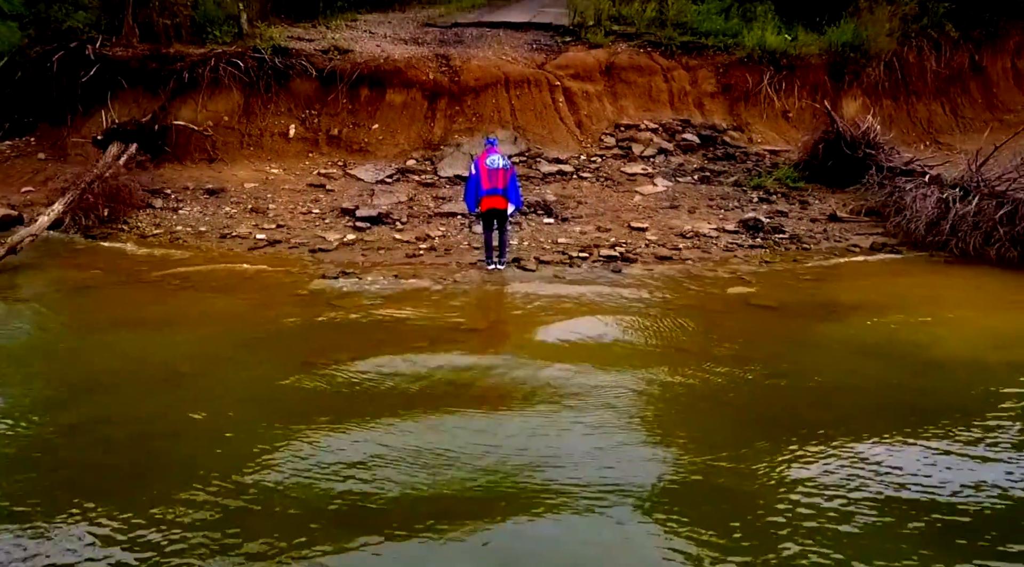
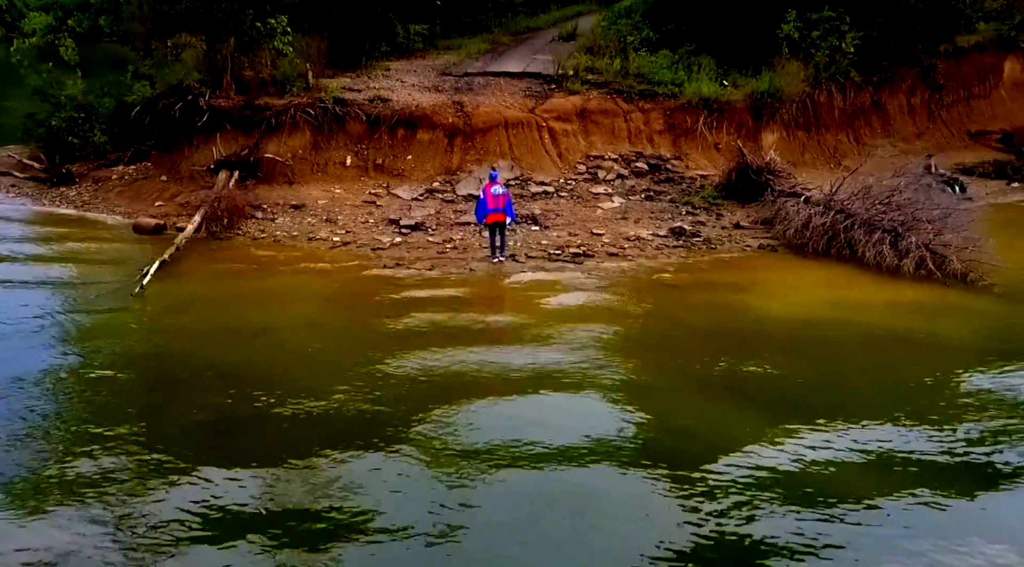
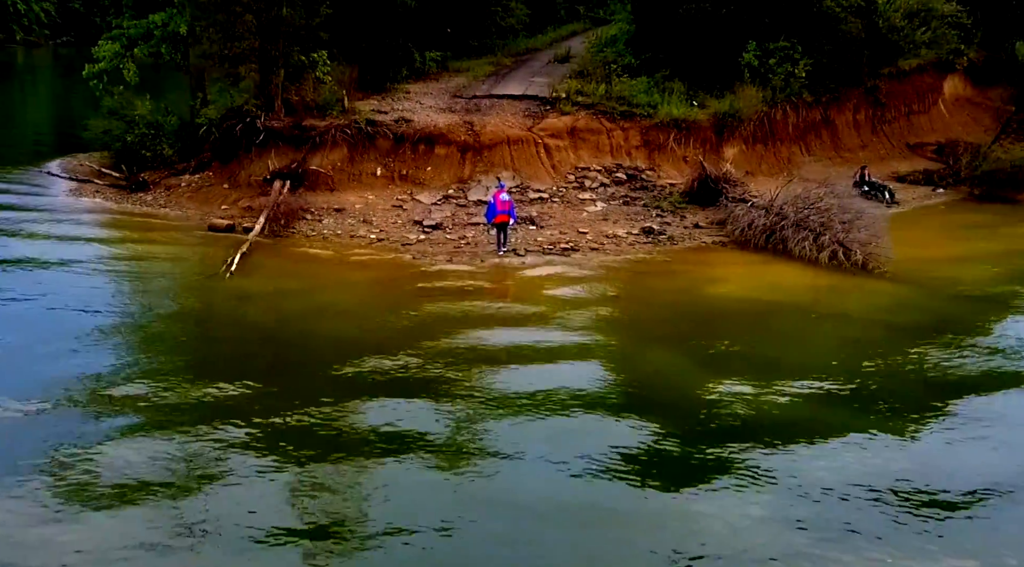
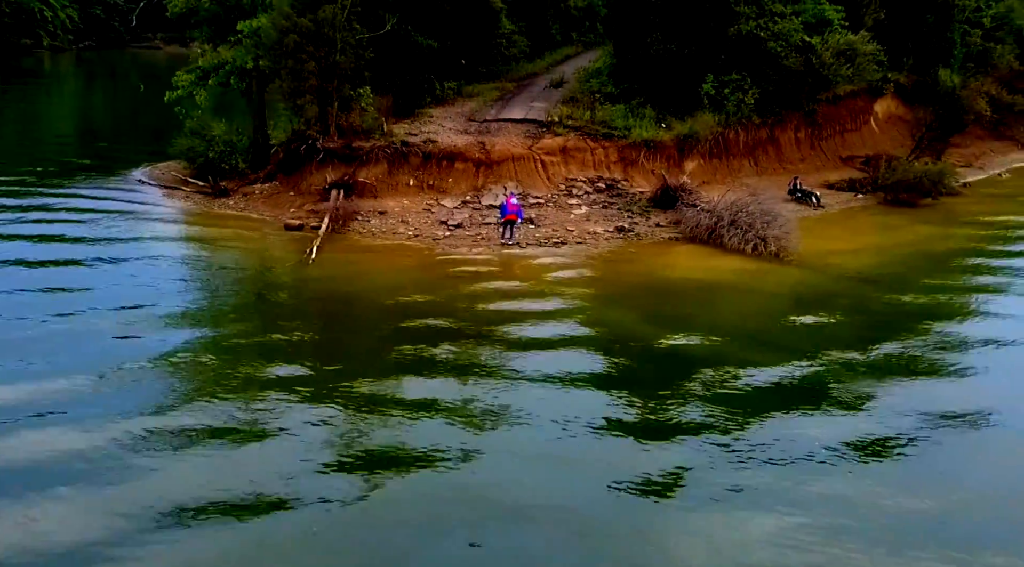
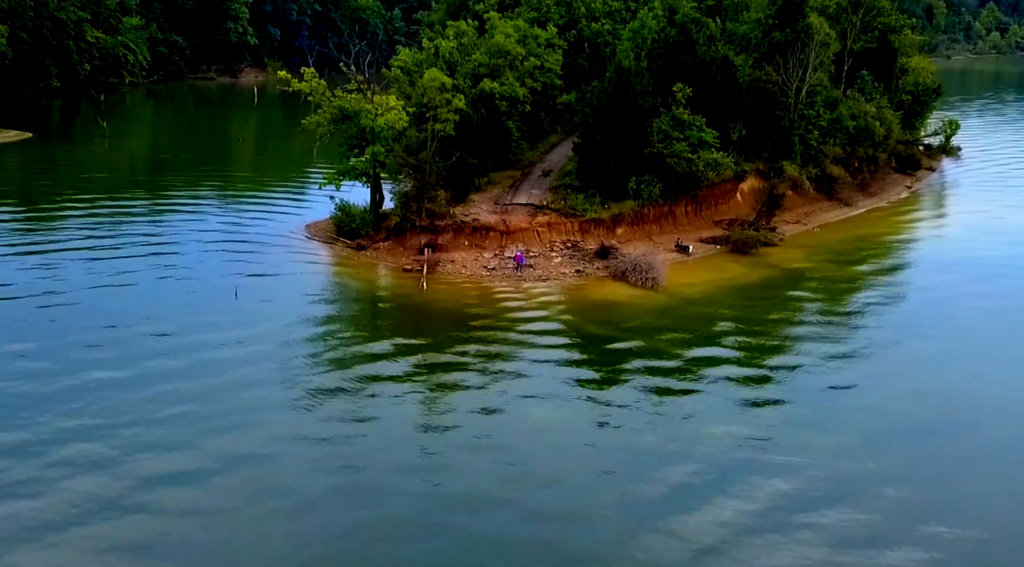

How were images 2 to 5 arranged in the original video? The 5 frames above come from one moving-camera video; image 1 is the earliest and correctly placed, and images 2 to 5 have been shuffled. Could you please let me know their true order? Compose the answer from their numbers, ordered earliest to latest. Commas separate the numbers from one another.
2, 3, 4, 5
